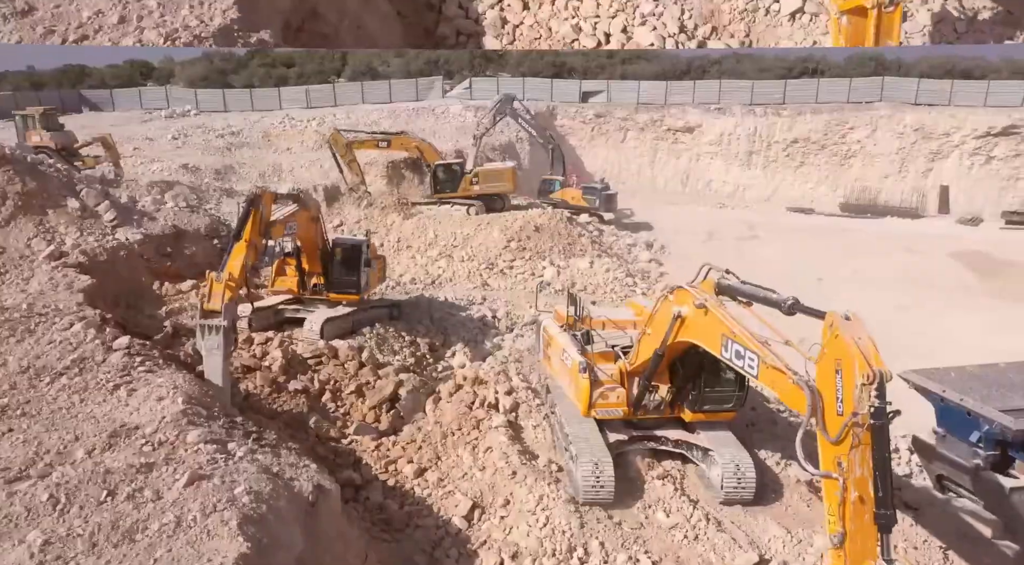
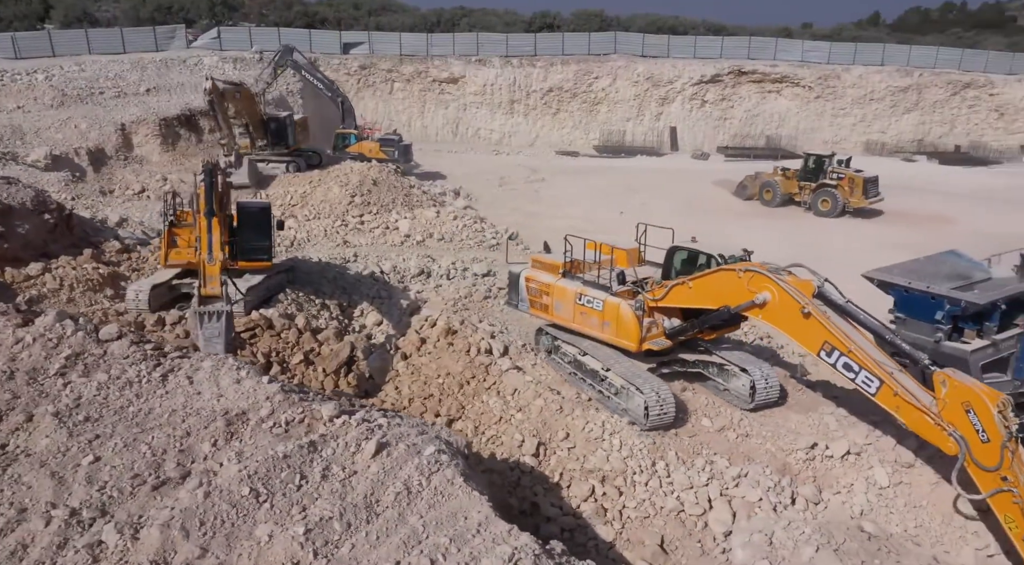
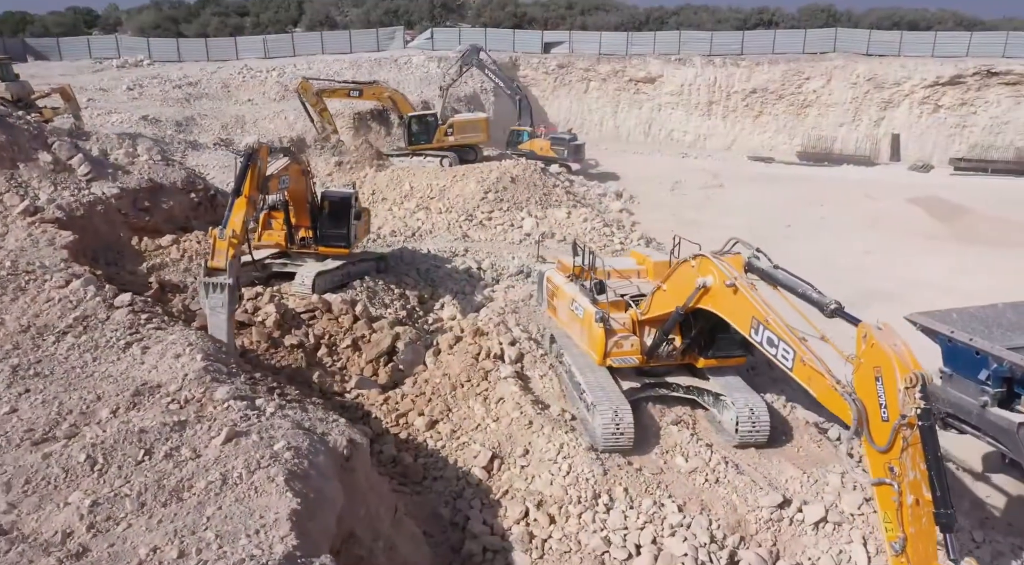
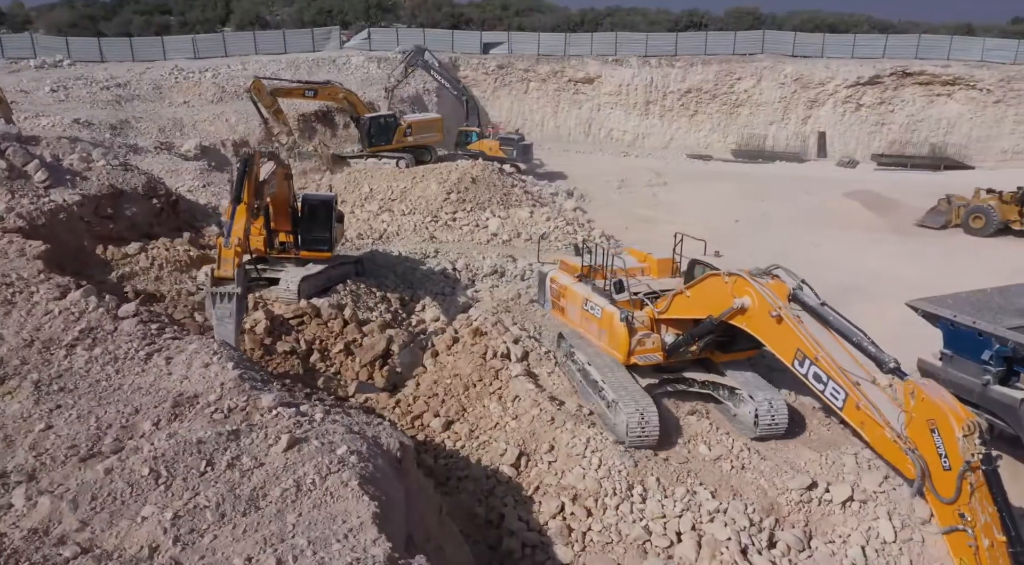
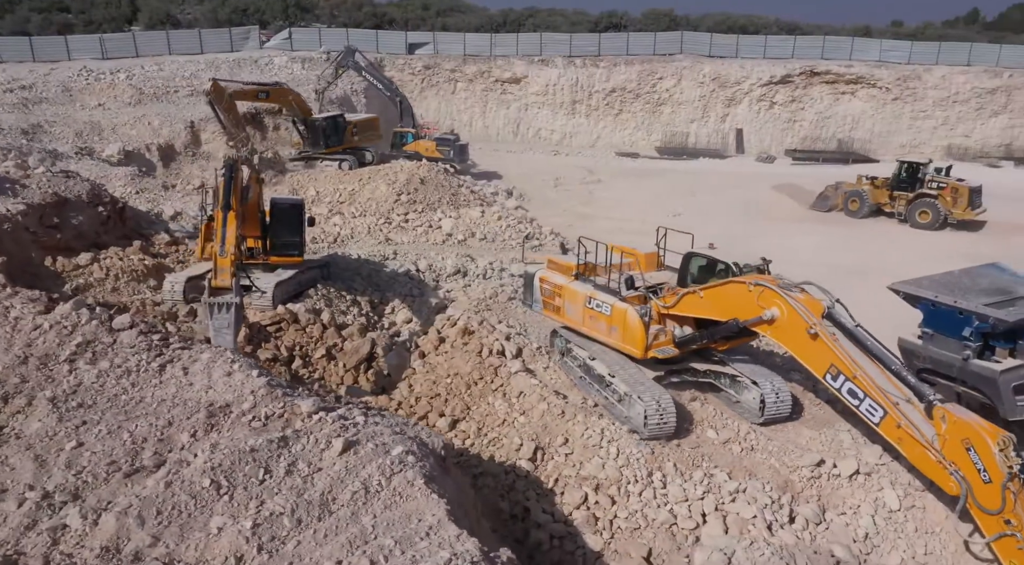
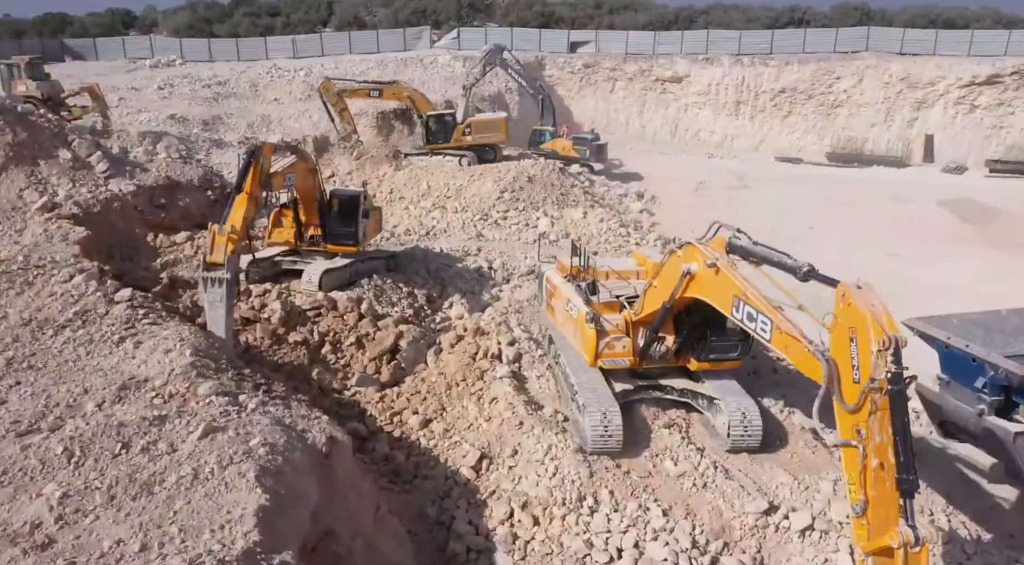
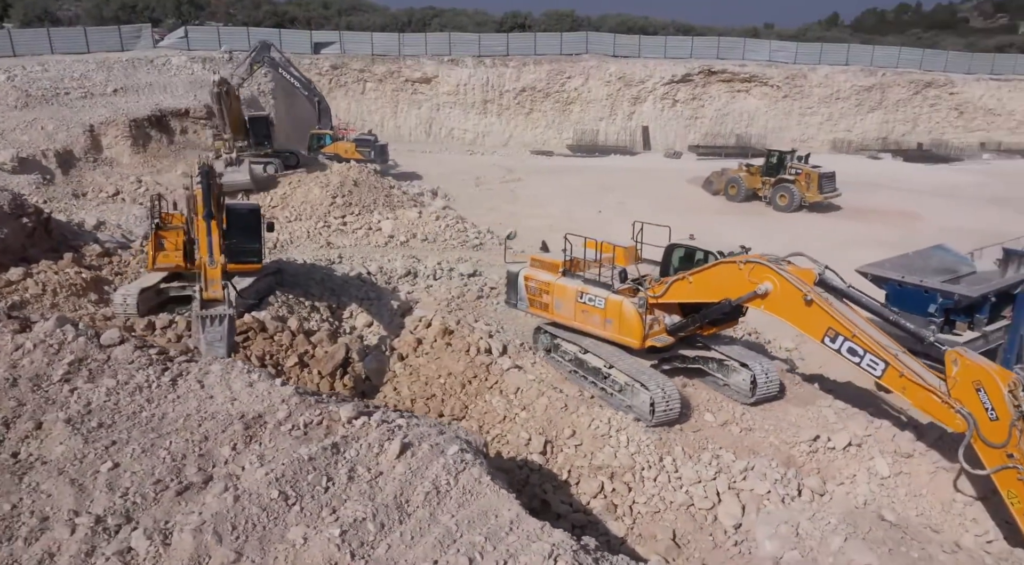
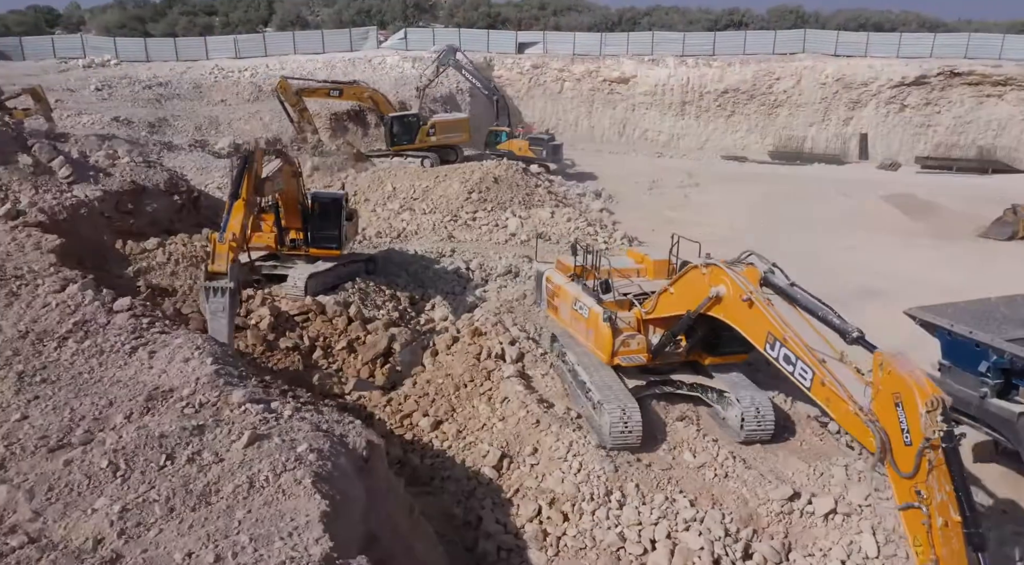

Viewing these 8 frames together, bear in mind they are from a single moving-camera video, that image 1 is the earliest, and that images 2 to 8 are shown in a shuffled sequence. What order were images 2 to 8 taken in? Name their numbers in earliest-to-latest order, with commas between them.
6, 3, 8, 4, 5, 2, 7
